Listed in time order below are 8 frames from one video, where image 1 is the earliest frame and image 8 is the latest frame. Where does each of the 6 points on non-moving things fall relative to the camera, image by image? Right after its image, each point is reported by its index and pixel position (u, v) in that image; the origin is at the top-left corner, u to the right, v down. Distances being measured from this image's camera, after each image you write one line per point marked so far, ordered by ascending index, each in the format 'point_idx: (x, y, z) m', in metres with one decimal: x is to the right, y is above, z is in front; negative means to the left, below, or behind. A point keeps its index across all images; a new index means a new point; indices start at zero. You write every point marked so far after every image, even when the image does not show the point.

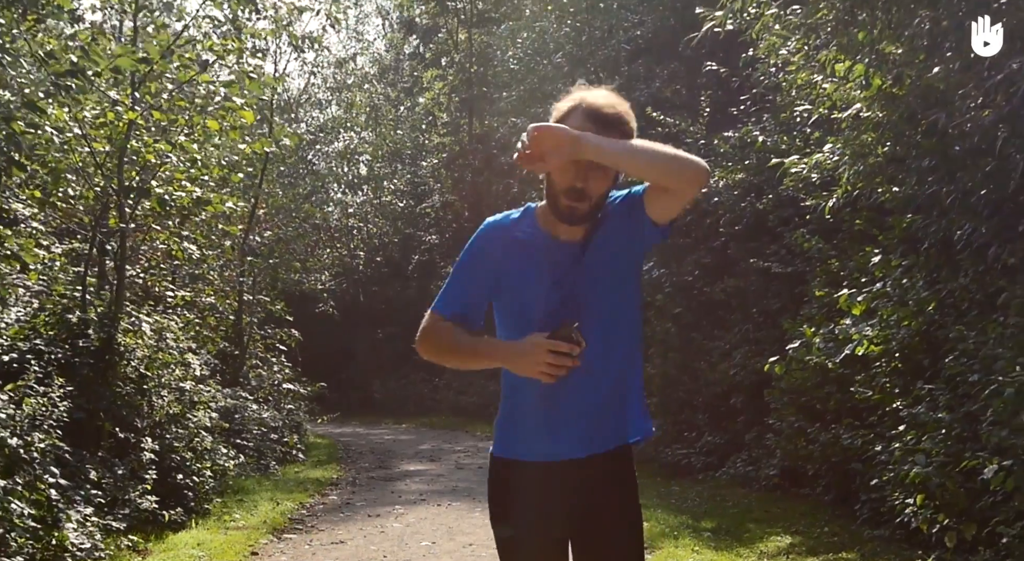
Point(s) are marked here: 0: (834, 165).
0: (+2.6, +0.9, +9.0) m
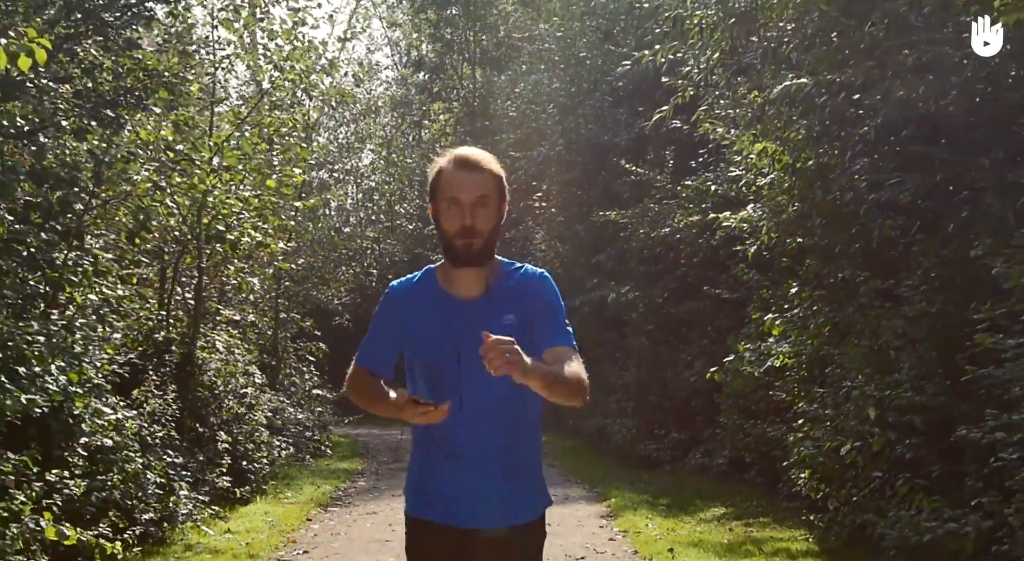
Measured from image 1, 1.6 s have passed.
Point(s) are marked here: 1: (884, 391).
0: (+2.6, +0.6, +11.5) m
1: (+2.7, -0.8, +8.1) m
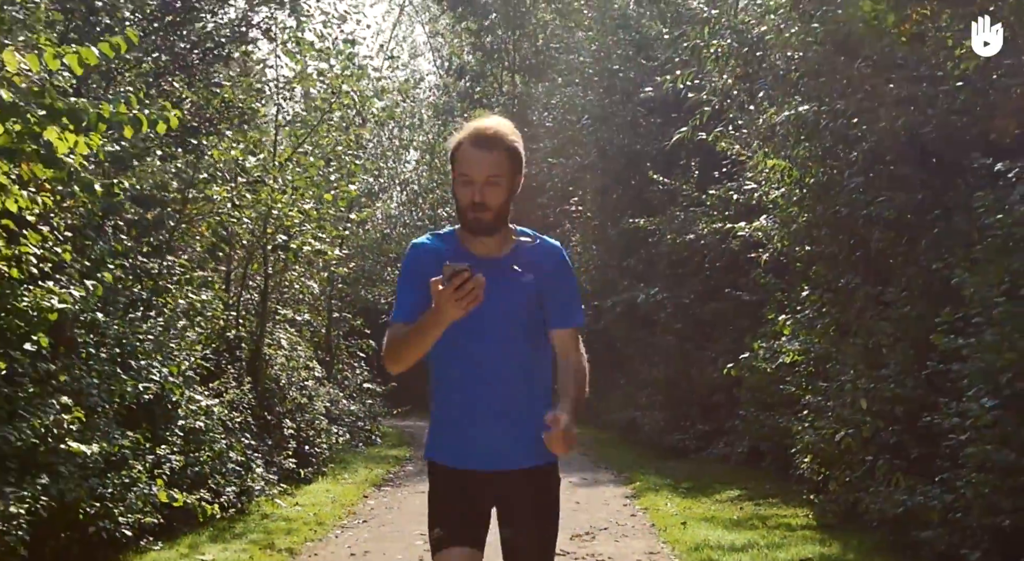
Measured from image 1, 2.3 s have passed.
0: (+3.0, +0.6, +12.7) m
1: (+3.0, -0.9, +9.3) m
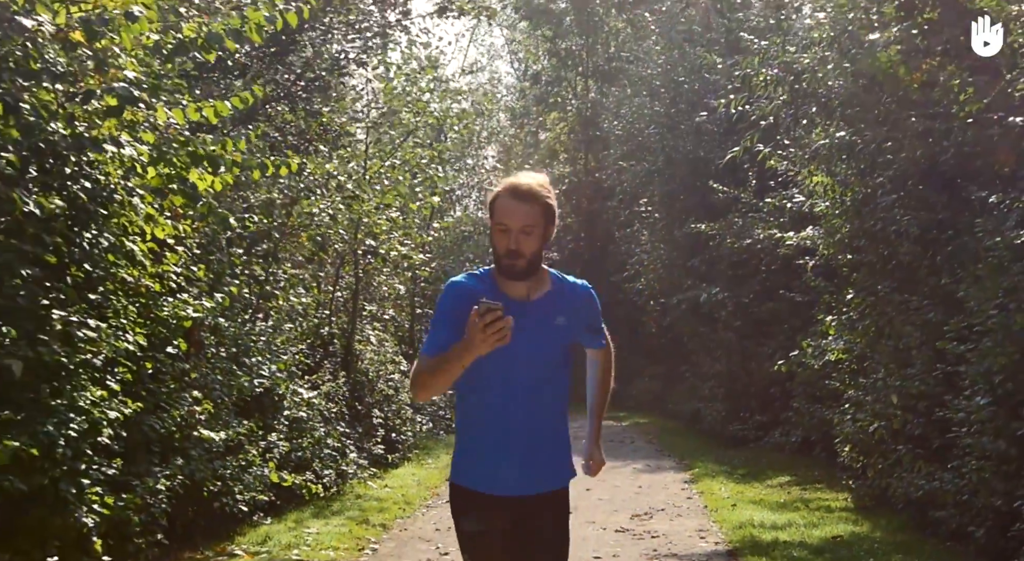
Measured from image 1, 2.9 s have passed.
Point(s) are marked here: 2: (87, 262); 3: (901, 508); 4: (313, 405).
0: (+3.8, +0.5, +13.8) m
1: (+3.6, -1.0, +10.4) m
2: (-2.6, +0.1, +6.9) m
3: (+3.7, -2.1, +10.4) m
4: (-2.2, -1.4, +12.2) m
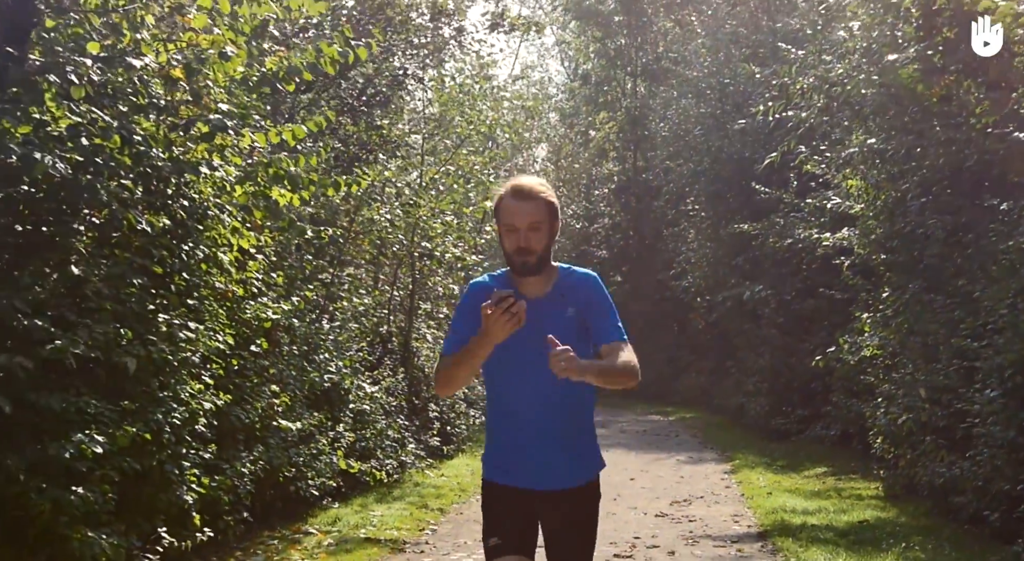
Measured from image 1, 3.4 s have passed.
0: (+4.4, +0.5, +14.4) m
1: (+4.1, -1.0, +11.1) m
2: (-2.3, 0.0, +7.8) m
3: (+4.2, -2.1, +11.1) m
4: (-1.6, -1.4, +13.2) m
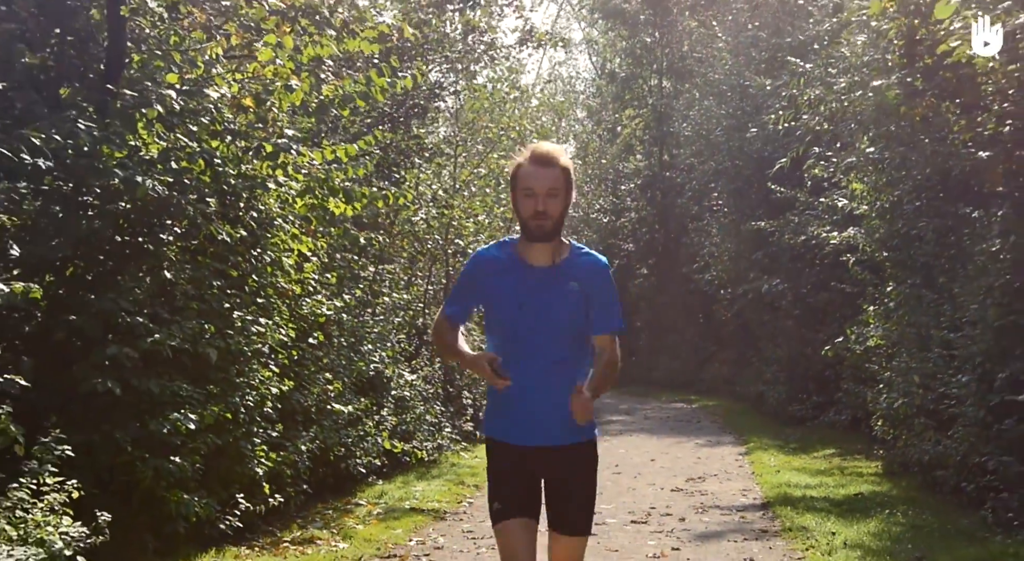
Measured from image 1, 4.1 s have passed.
0: (+4.8, +0.6, +15.5) m
1: (+4.4, -0.9, +12.1) m
2: (-2.1, 0.0, +9.1) m
3: (+4.5, -2.1, +12.2) m
4: (-1.3, -1.4, +14.4) m
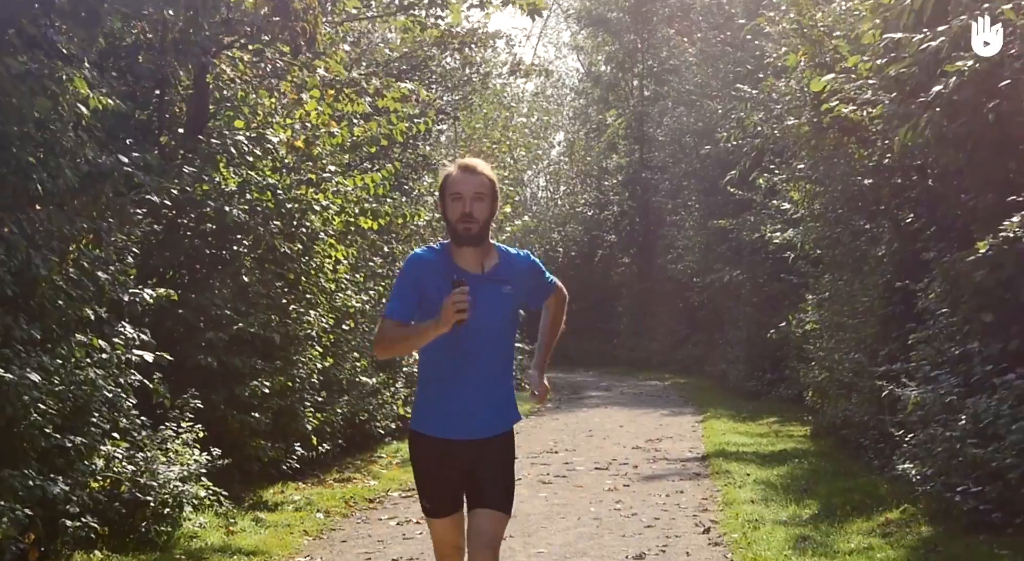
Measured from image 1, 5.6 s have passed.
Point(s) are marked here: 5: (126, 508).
0: (+4.7, +0.7, +18.2) m
1: (+4.3, -0.9, +14.9) m
2: (-2.2, 0.0, +11.8) m
3: (+4.3, -2.0, +15.0) m
4: (-1.4, -1.3, +17.1) m
5: (-2.7, -1.6, +7.8) m
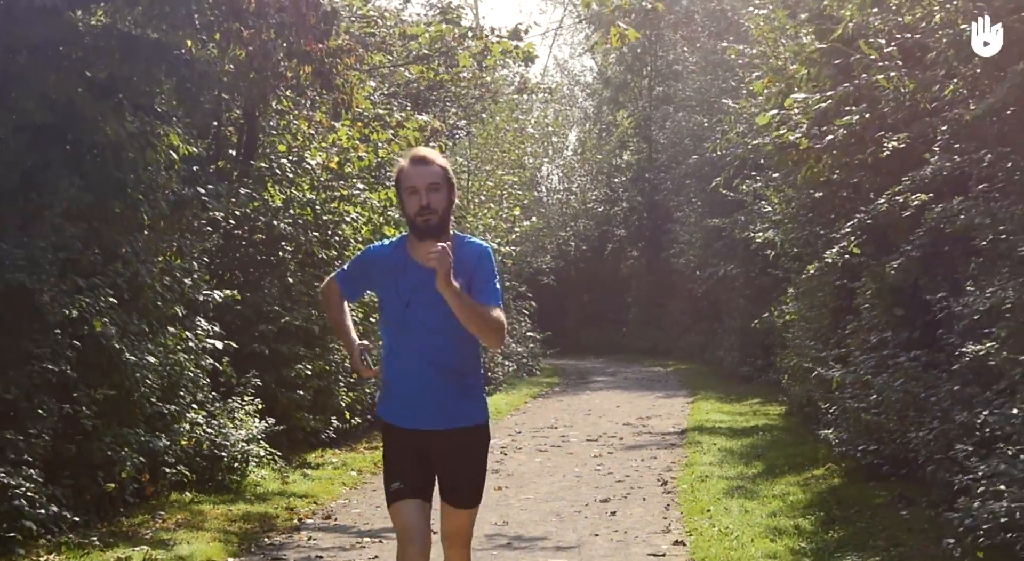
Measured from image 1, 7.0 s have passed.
0: (+4.8, +0.8, +20.2) m
1: (+4.4, -0.8, +16.9) m
2: (-2.2, 0.0, +13.9) m
3: (+4.4, -2.0, +17.0) m
4: (-1.3, -1.2, +19.3) m
5: (-2.7, -1.6, +9.9) m
